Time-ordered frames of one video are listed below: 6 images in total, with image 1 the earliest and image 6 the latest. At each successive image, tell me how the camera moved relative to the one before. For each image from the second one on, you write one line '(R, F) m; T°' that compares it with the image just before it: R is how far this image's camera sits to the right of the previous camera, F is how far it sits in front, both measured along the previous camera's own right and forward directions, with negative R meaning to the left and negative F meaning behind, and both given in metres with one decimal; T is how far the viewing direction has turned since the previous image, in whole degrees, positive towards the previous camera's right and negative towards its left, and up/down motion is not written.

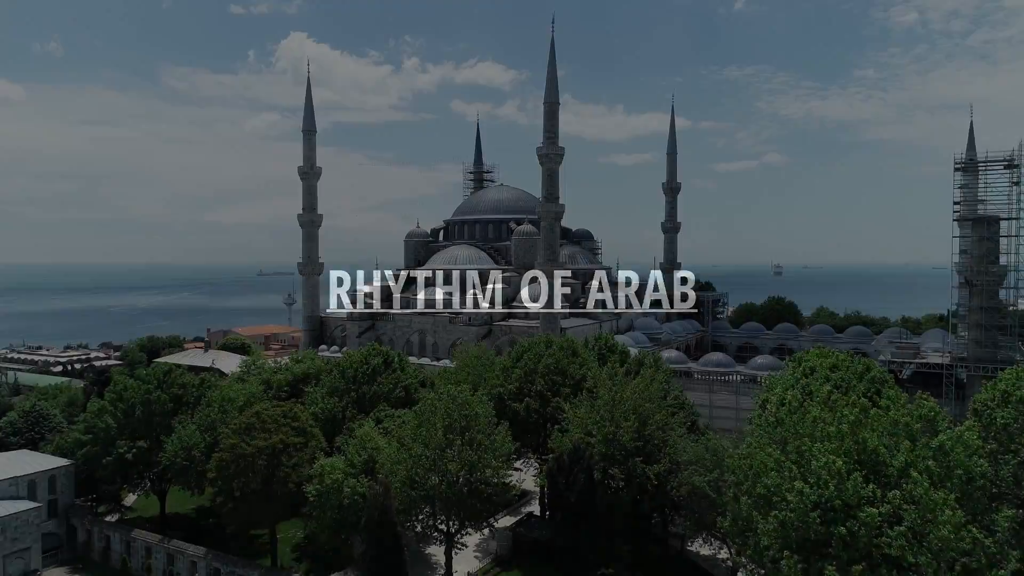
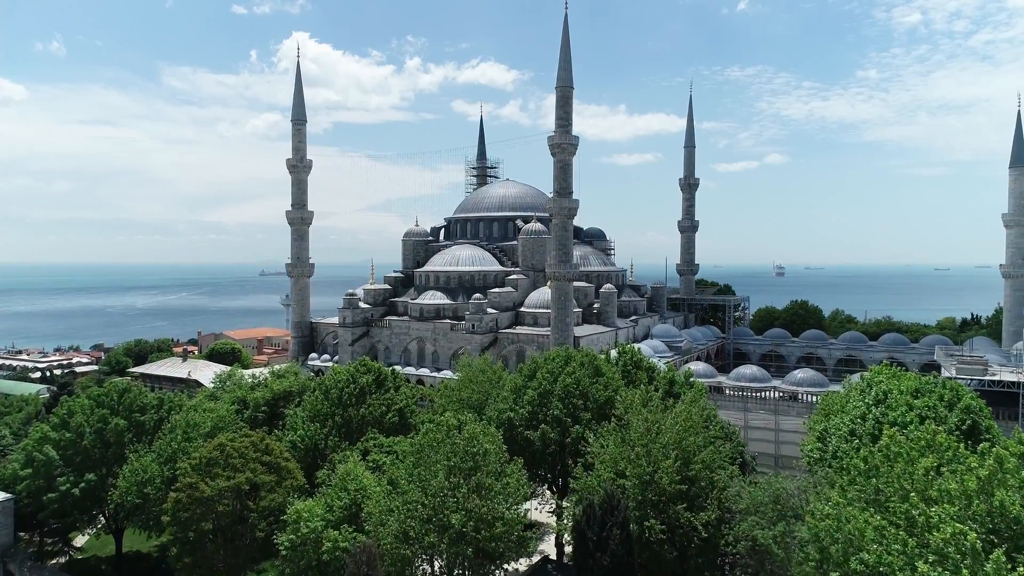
(-0.4, +4.0) m; 0°
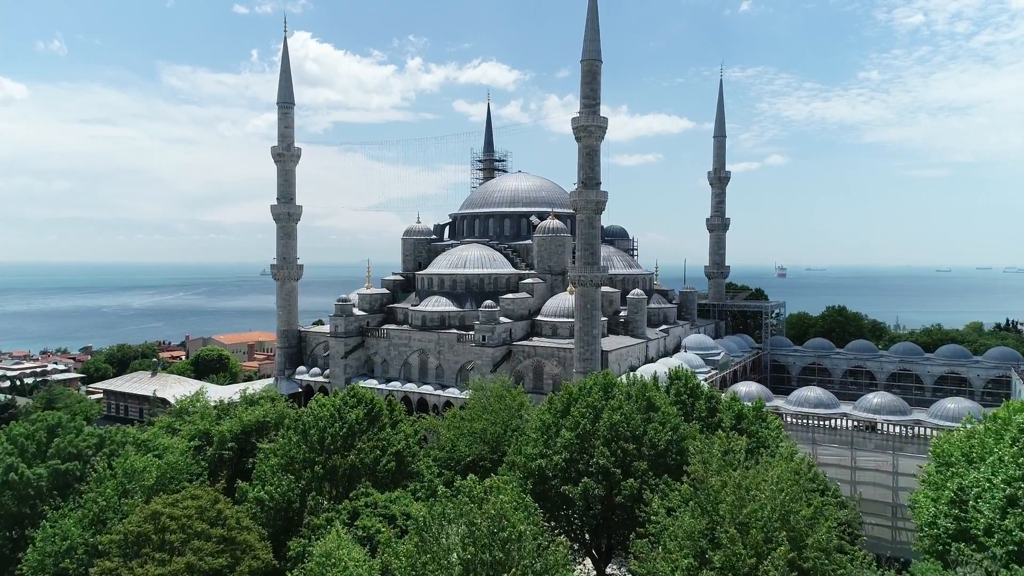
(-0.8, +5.3) m; 0°
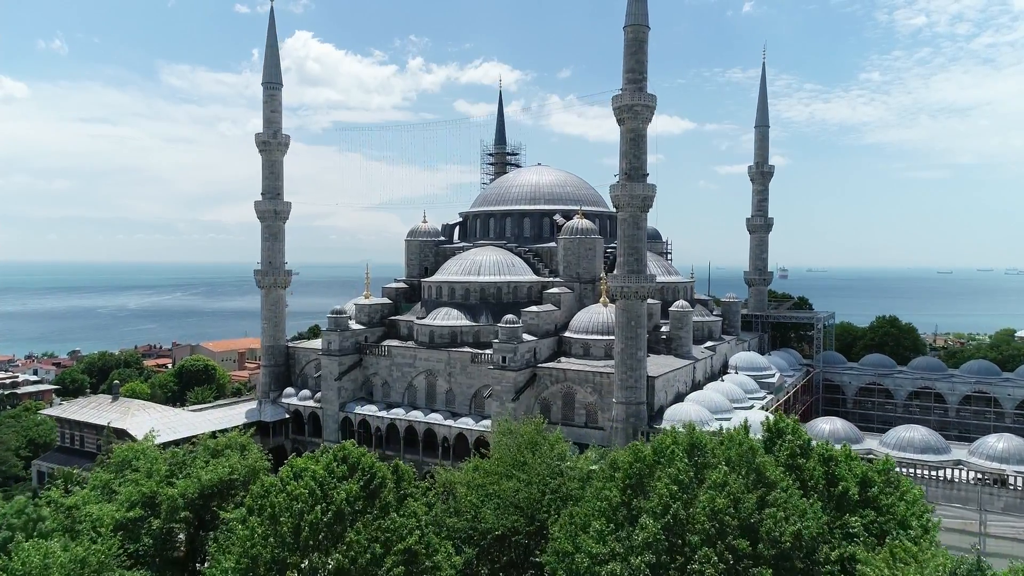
(-1.1, +5.5) m; 0°
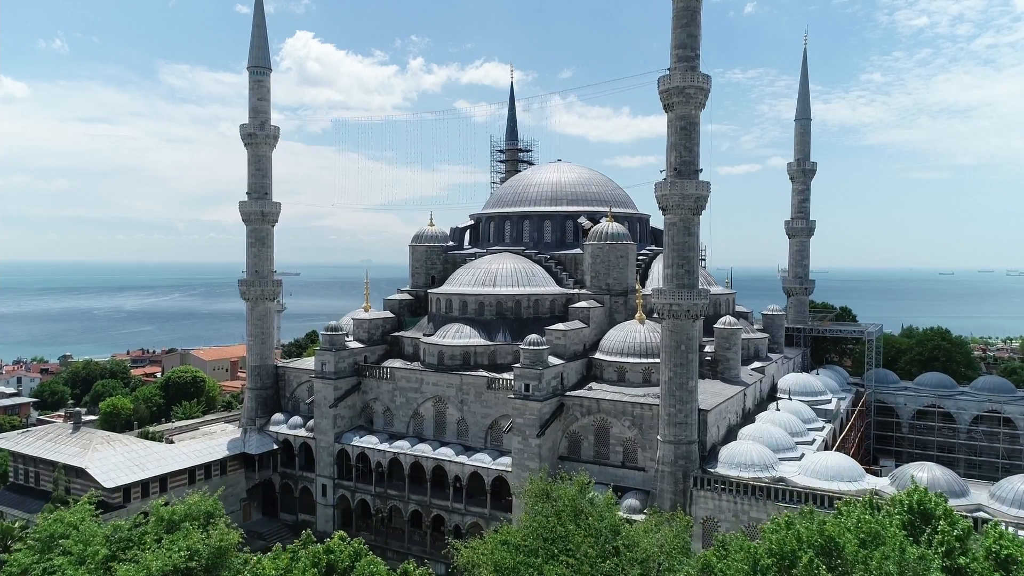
(-0.8, +4.3) m; 0°
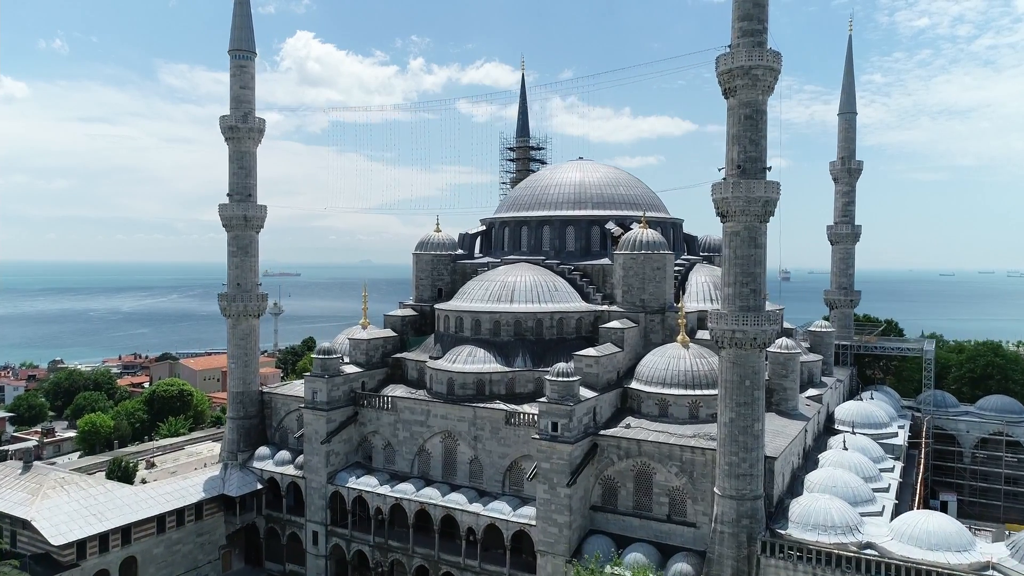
(-0.7, +3.9) m; 0°
